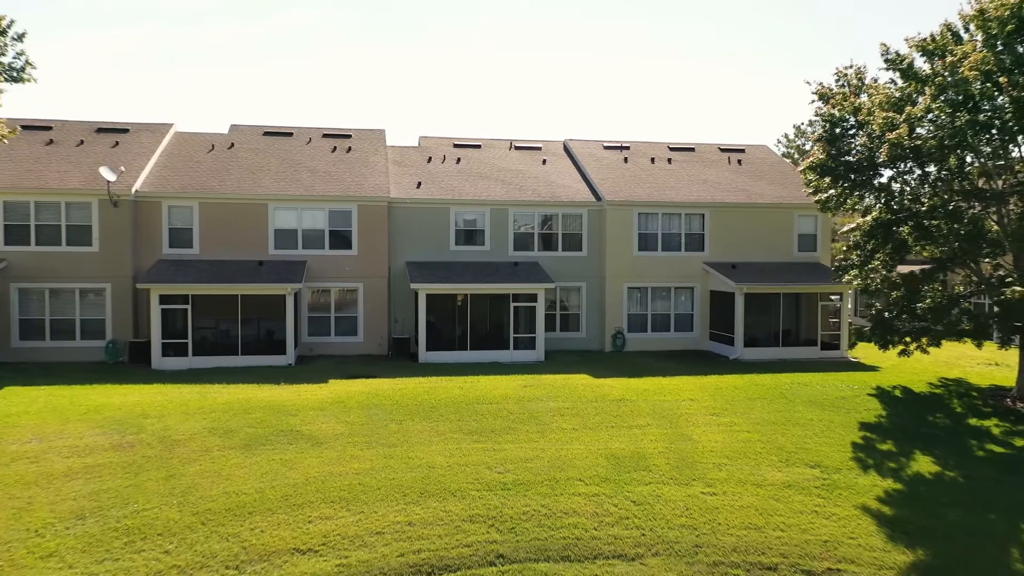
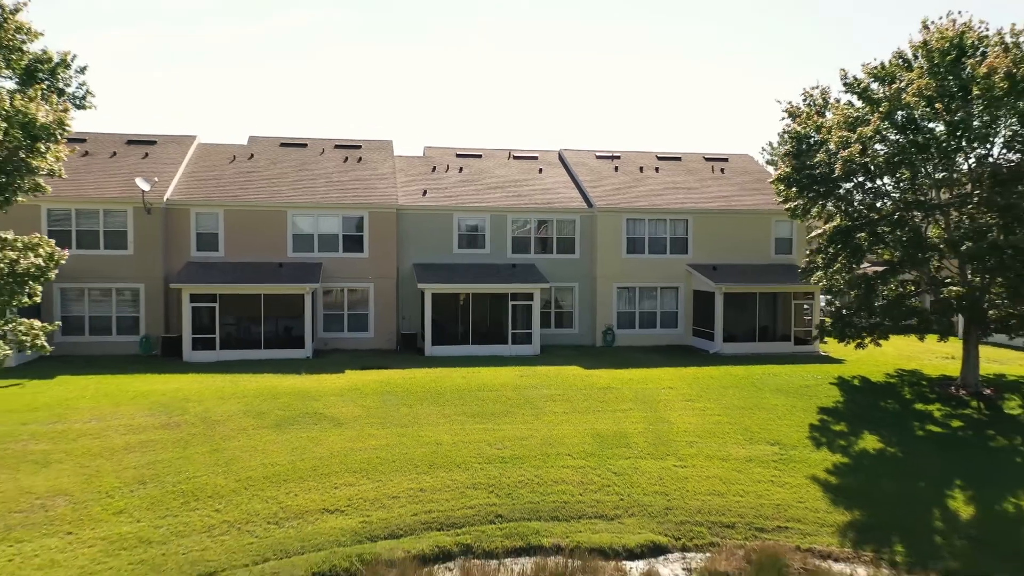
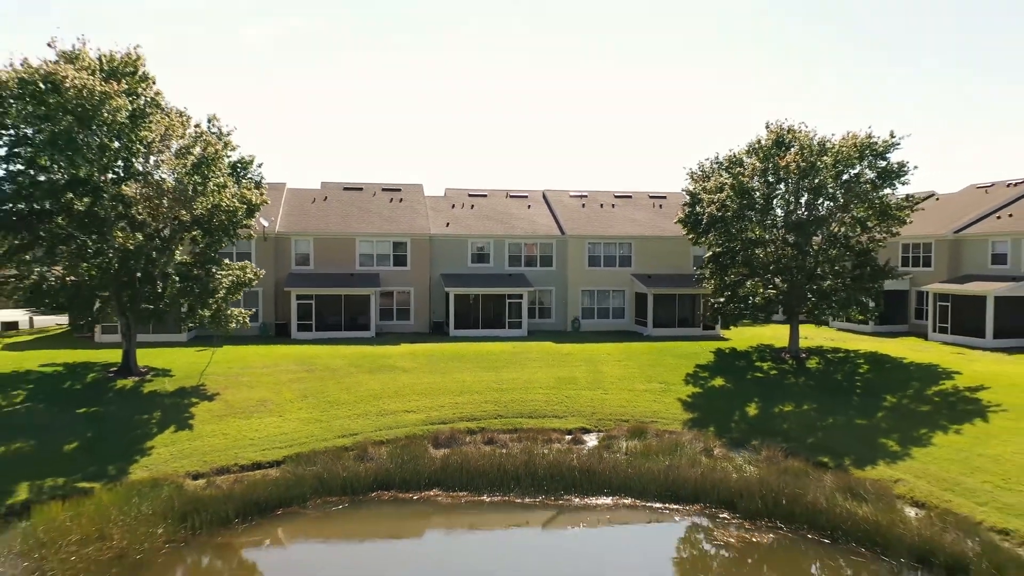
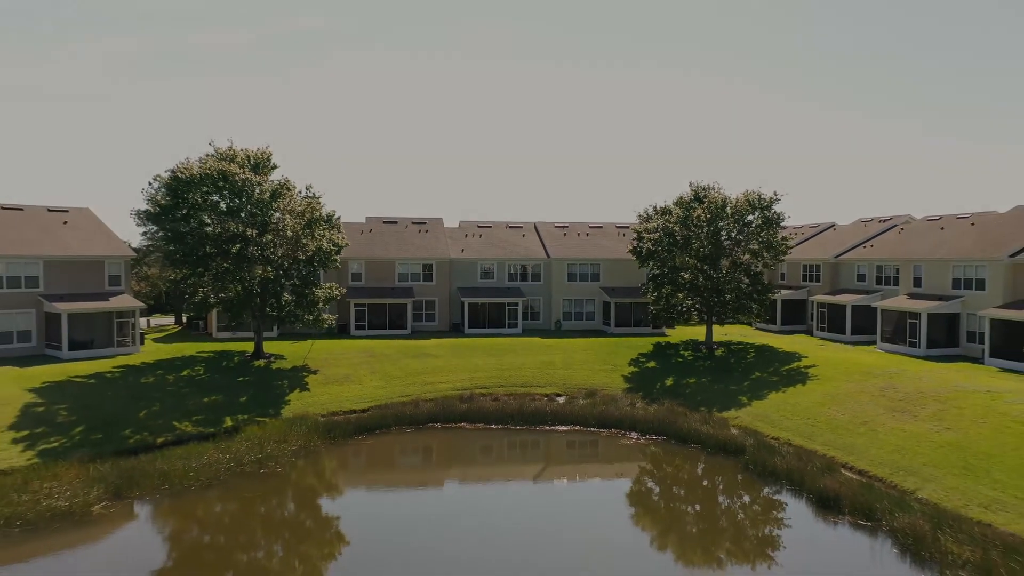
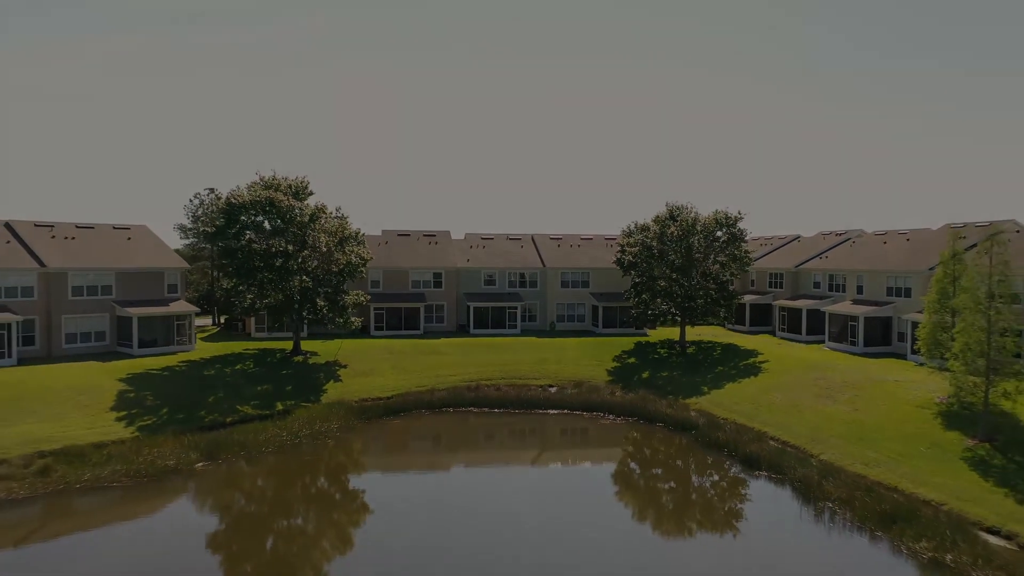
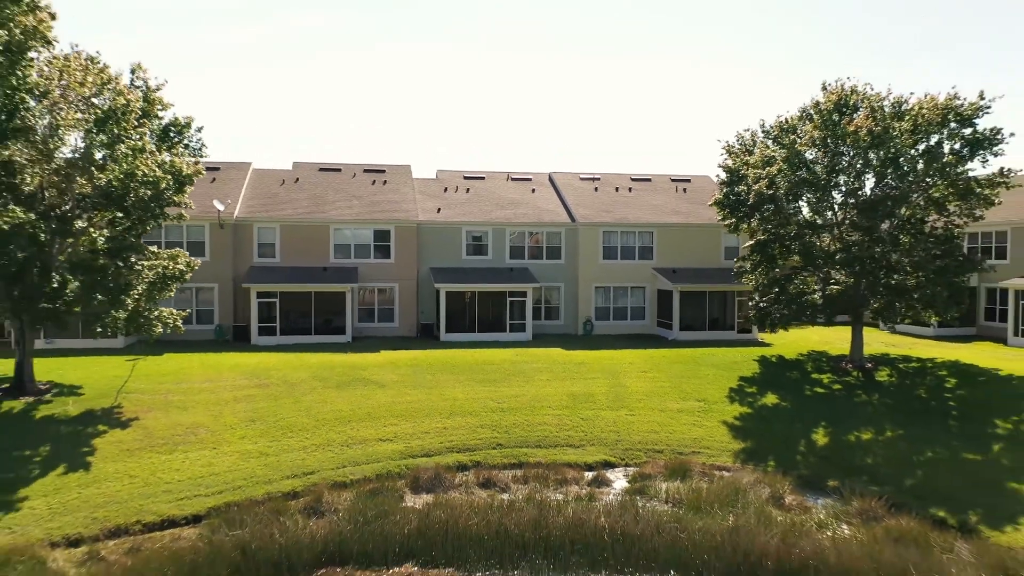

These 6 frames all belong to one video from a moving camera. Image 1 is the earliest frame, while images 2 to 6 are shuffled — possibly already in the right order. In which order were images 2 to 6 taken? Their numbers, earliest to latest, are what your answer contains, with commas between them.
2, 6, 3, 4, 5
